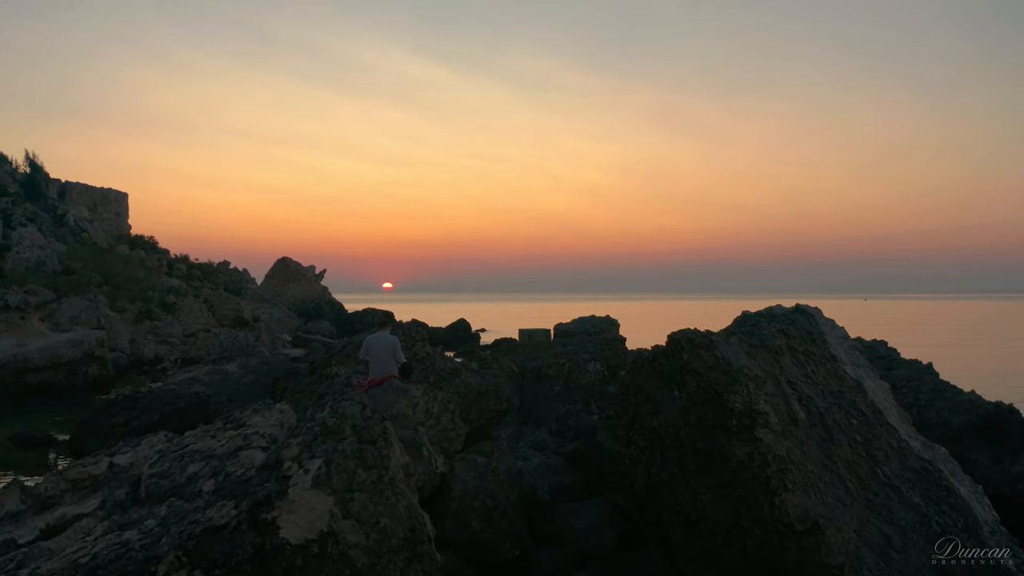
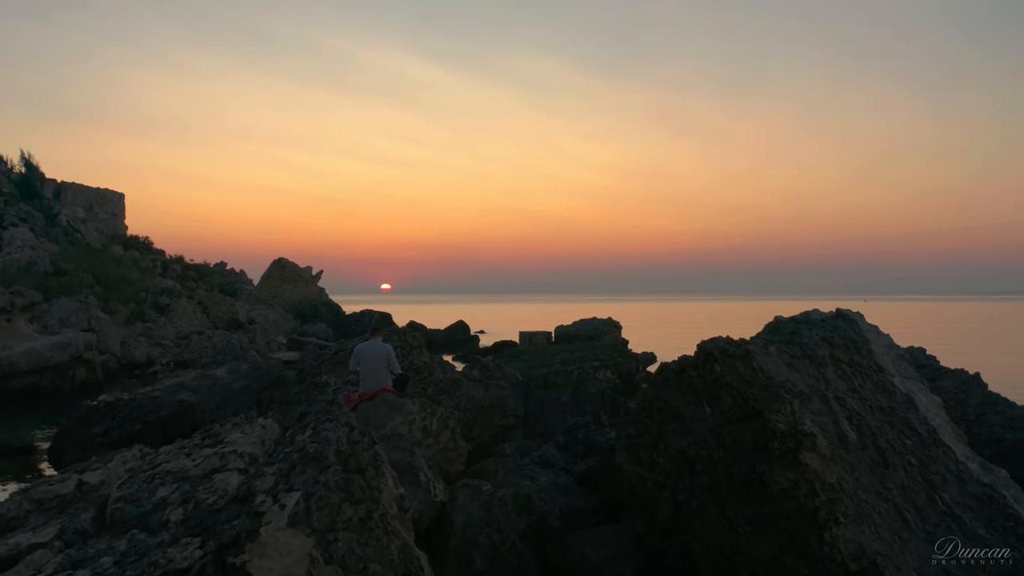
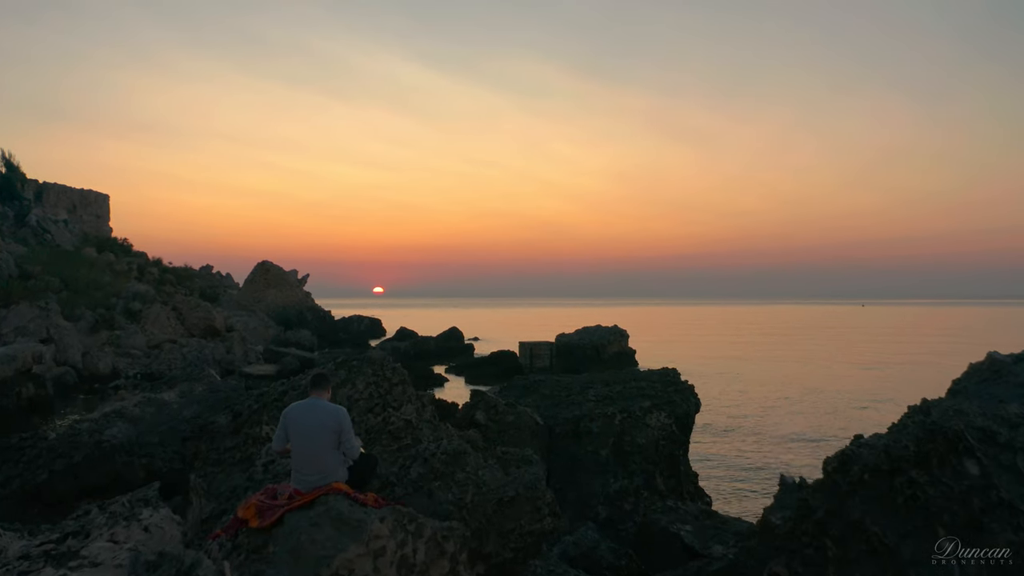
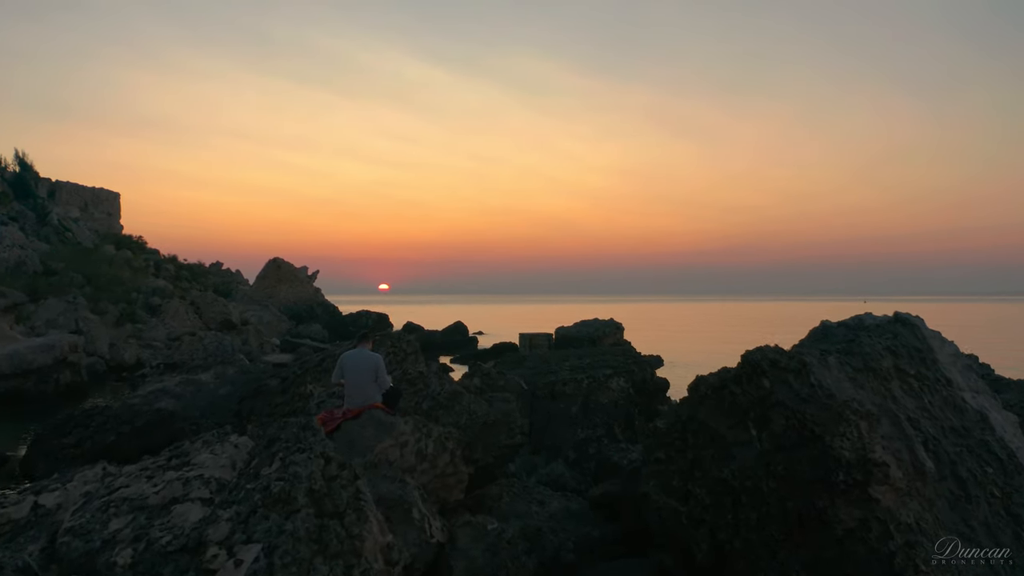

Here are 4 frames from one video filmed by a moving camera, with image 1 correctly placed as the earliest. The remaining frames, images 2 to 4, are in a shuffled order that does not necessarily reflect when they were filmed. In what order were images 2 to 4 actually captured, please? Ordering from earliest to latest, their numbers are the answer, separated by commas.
2, 4, 3
